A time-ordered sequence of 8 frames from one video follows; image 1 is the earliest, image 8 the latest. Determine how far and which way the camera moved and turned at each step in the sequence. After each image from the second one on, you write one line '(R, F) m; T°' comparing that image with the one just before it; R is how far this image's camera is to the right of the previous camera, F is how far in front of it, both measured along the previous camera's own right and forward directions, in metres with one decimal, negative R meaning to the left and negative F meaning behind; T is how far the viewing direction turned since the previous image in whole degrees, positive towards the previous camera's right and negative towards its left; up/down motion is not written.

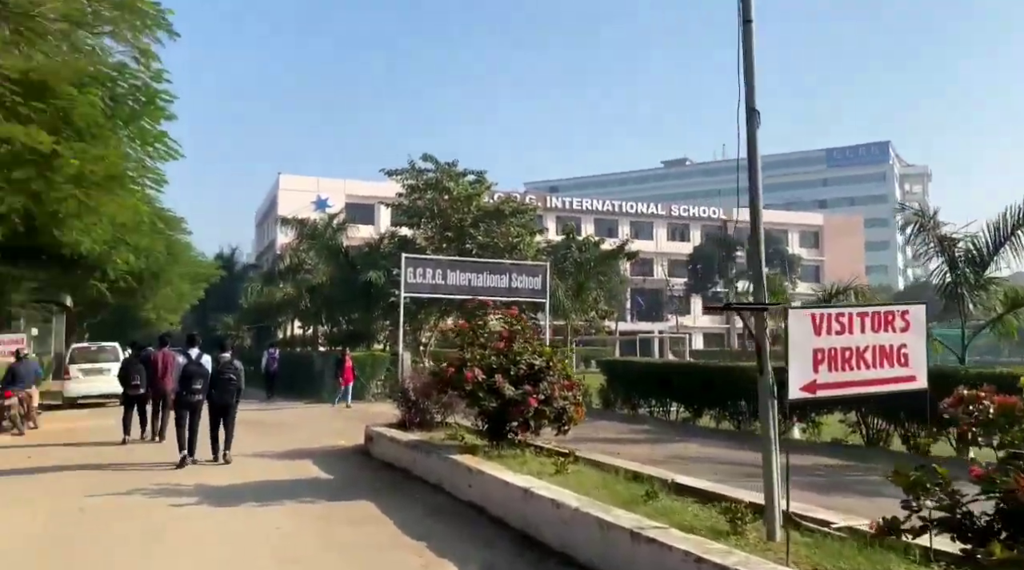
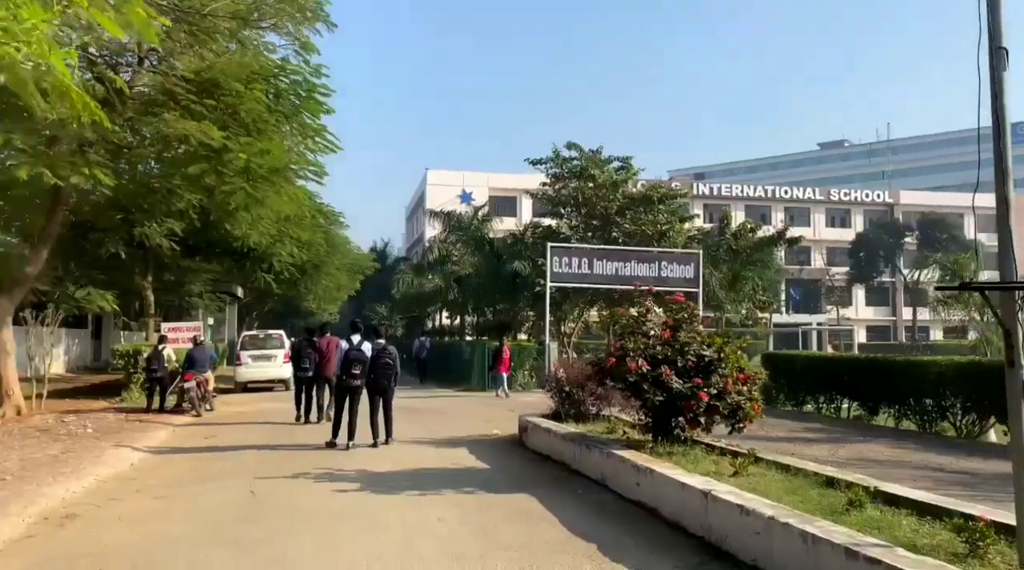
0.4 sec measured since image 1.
(-0.2, +0.3) m; -8°
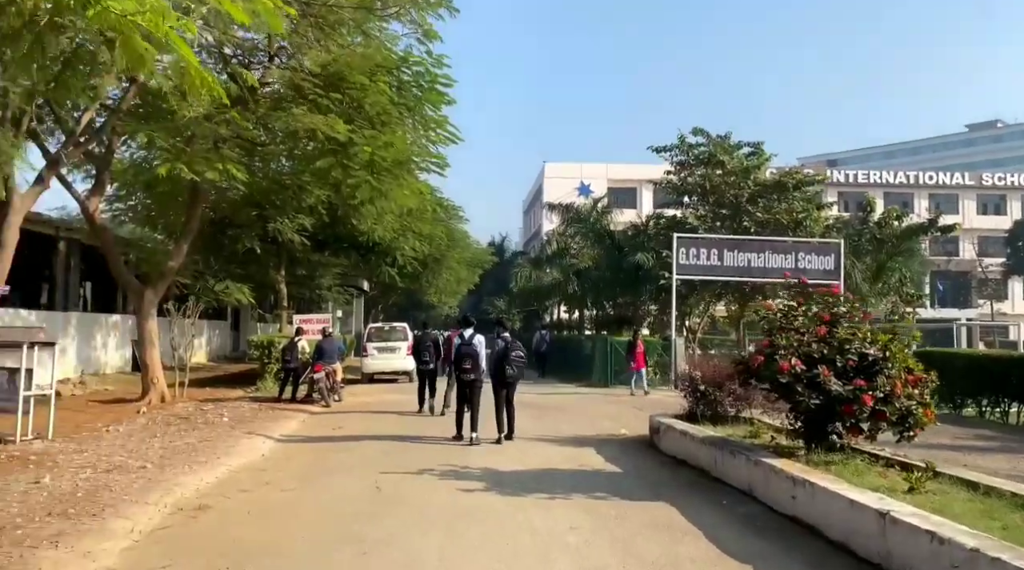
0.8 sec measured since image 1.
(-0.1, +0.4) m; -7°
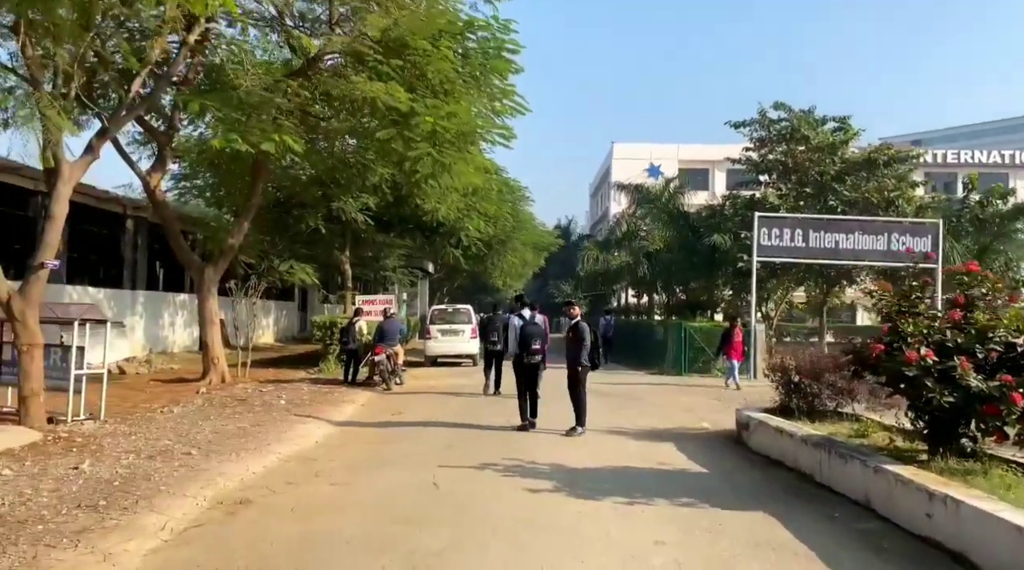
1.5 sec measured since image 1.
(-0.1, +0.9) m; -4°
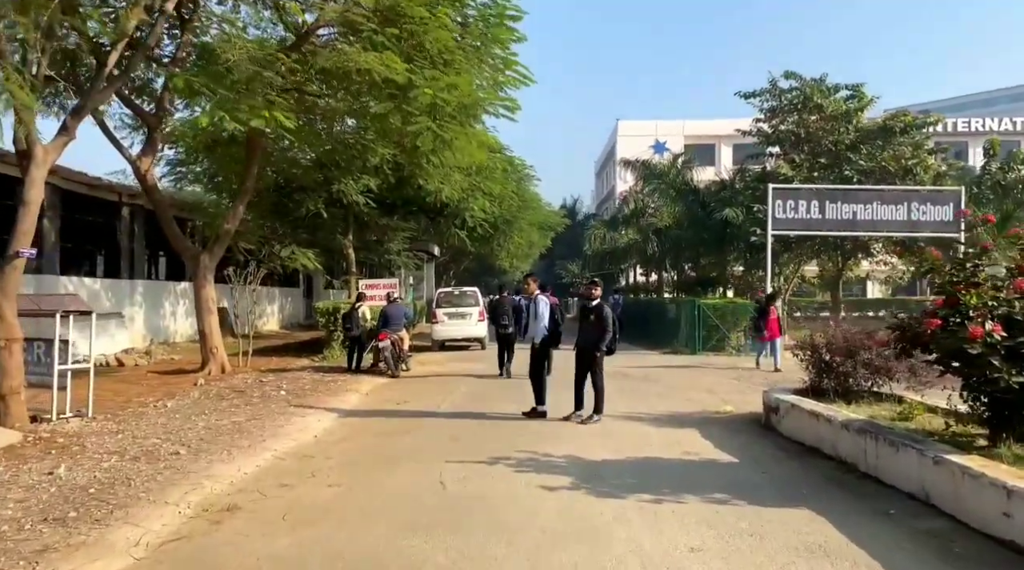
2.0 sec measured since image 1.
(0.0, +0.7) m; 0°
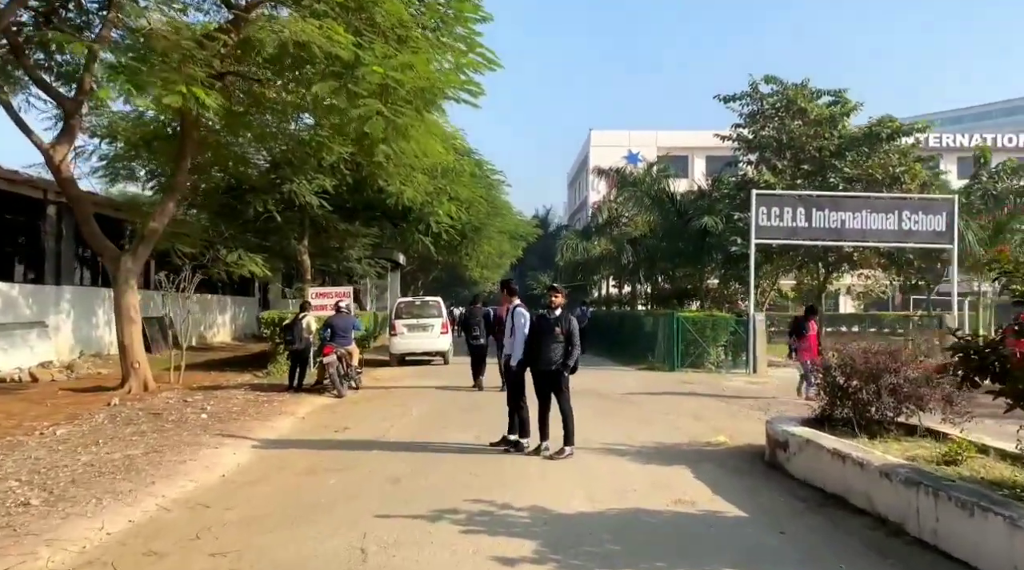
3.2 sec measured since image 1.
(+0.1, +1.7) m; +2°
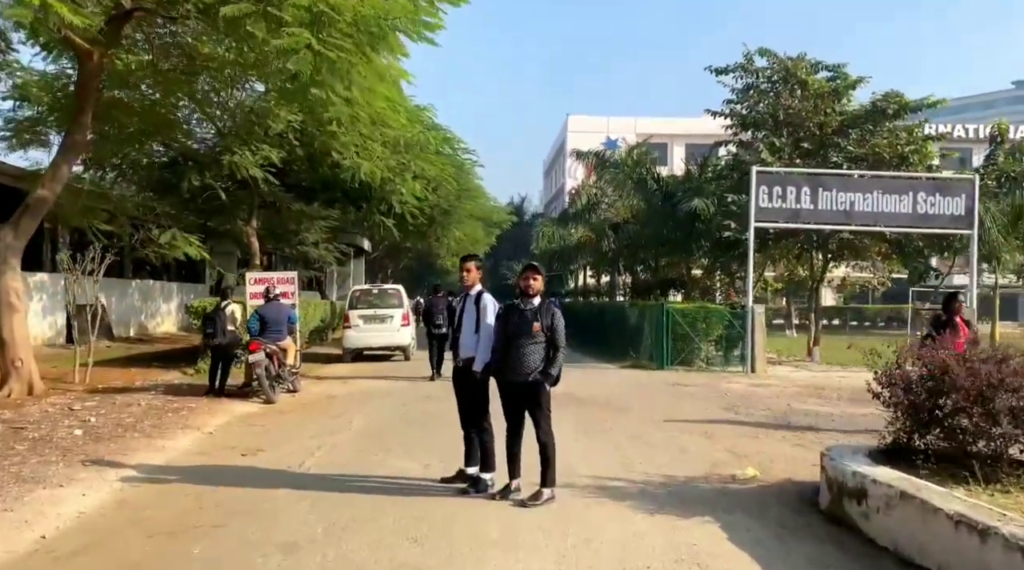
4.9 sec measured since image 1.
(+0.1, +2.5) m; +2°
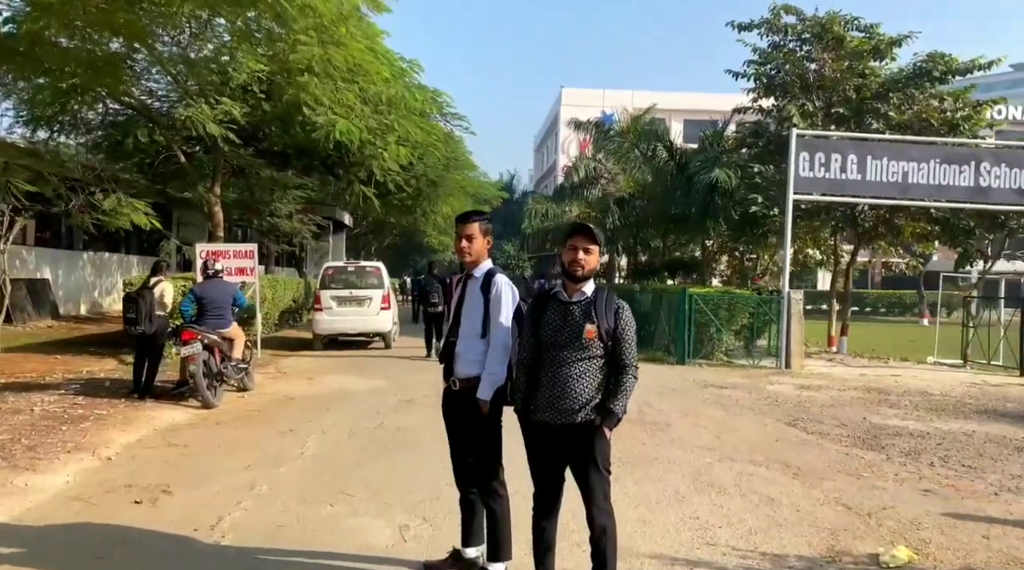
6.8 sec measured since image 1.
(-0.2, +2.6) m; +1°
